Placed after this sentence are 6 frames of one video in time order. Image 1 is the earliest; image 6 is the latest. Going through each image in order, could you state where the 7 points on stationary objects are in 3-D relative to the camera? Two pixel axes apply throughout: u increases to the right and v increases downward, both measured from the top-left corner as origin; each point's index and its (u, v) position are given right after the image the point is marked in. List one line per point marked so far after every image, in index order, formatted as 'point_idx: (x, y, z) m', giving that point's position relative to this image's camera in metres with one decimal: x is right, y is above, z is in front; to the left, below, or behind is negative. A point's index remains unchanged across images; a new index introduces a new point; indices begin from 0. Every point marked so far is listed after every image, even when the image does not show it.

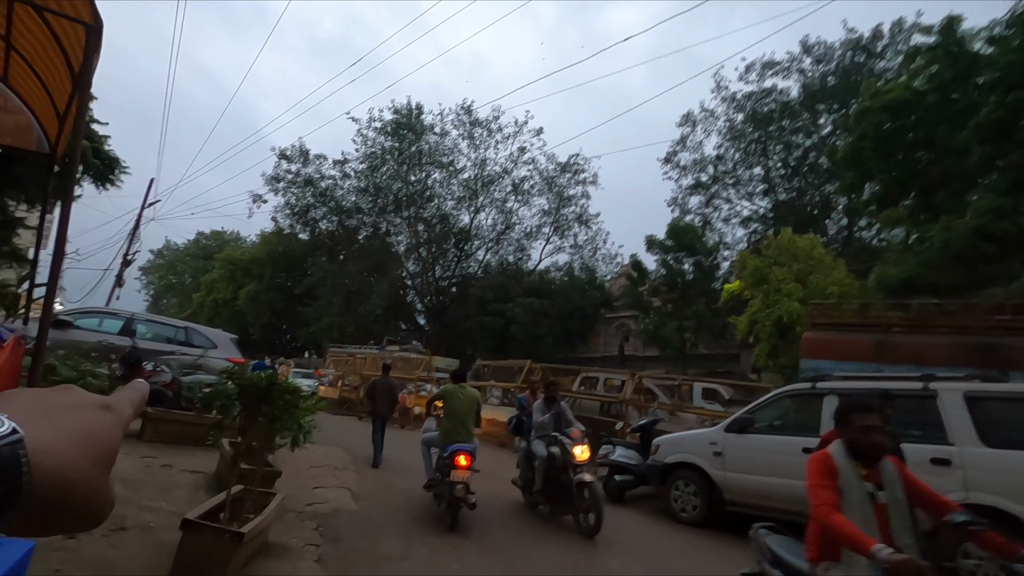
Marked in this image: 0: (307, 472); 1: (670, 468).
0: (-3.0, -2.7, +7.8) m
1: (+2.4, -2.6, +7.8) m
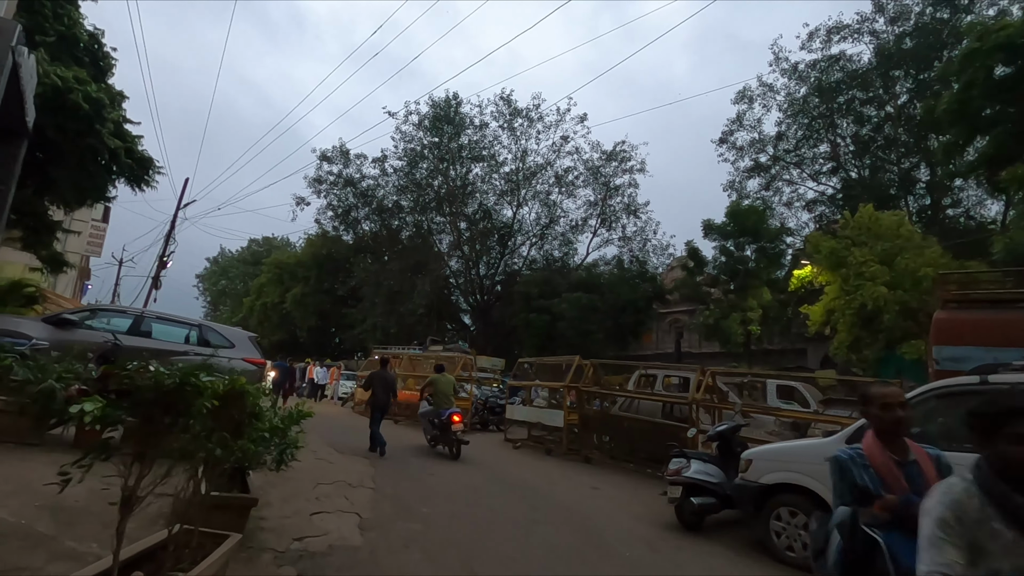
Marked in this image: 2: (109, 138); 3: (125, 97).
0: (-2.4, -2.5, +6.5) m
1: (+2.9, -2.3, +6.0) m
2: (-13.3, +5.0, +17.8) m
3: (-13.5, +6.6, +18.8) m
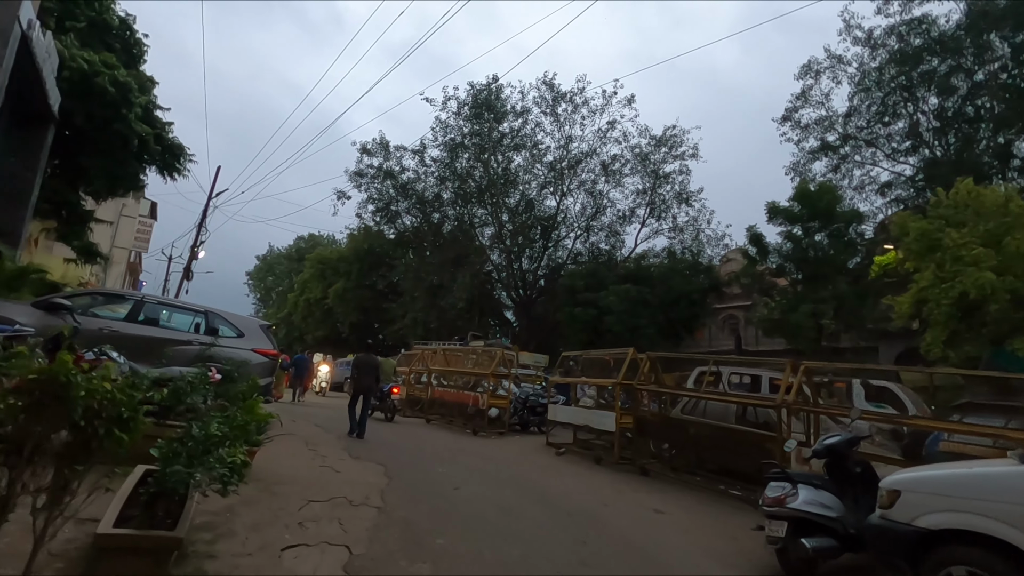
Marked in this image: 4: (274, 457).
0: (-2.0, -2.1, +5.1) m
1: (+3.2, -1.9, +4.2) m
2: (-12.0, +5.3, +17.2) m
3: (-12.1, +7.0, +18.3) m
4: (-3.1, -2.2, +6.9) m
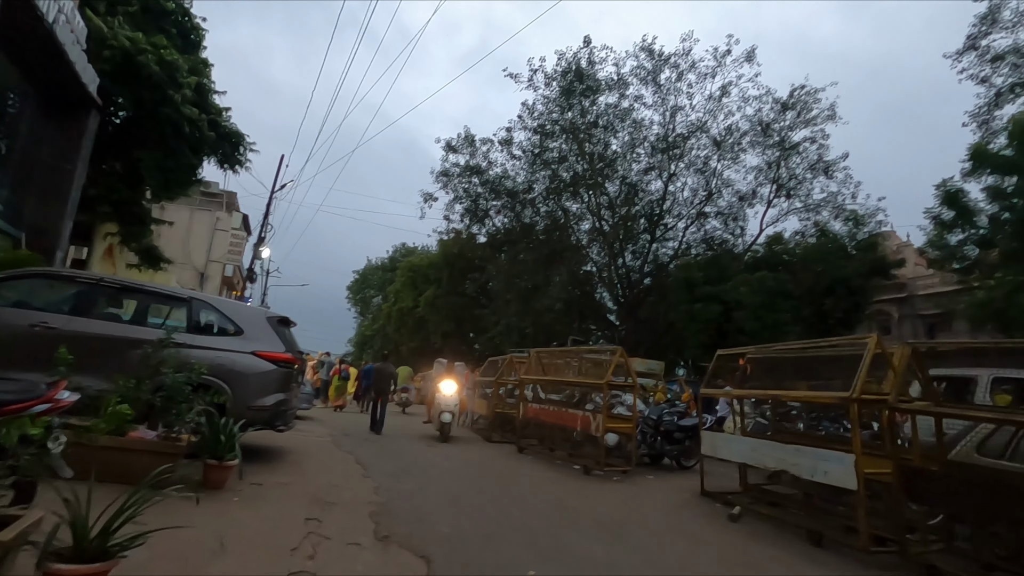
0: (-1.3, -1.6, +1.5) m
1: (+3.6, -1.2, -0.3) m
2: (-9.3, +5.2, +15.4) m
3: (-9.3, +6.8, +16.5) m
4: (-2.0, -1.7, +3.5) m
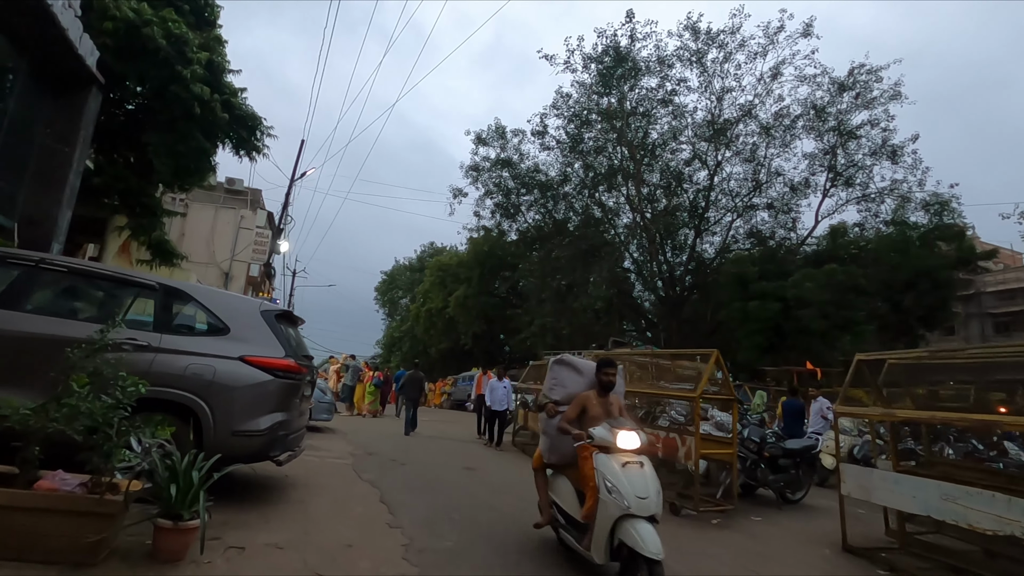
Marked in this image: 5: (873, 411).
0: (-0.9, -1.4, -0.3) m
1: (+4.0, -1.0, -2.4) m
2: (-8.2, +5.3, +14.0) m
3: (-8.1, +6.9, +15.1) m
4: (-1.5, -1.6, +1.7) m
5: (+4.0, -1.4, +6.5) m
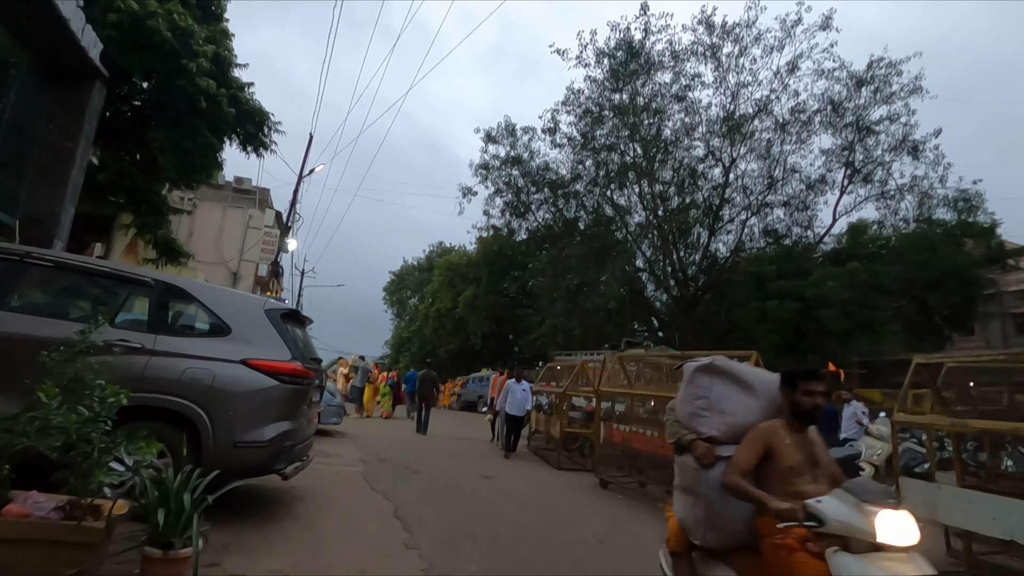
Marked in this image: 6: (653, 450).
0: (-0.7, -1.4, -0.7) m
1: (+4.1, -0.9, -2.9) m
2: (-7.8, +5.3, +13.6) m
3: (-7.8, +6.9, +14.7) m
4: (-1.3, -1.5, +1.2) m
5: (+4.3, -1.4, +5.9) m
6: (+2.1, -2.4, +8.1) m
